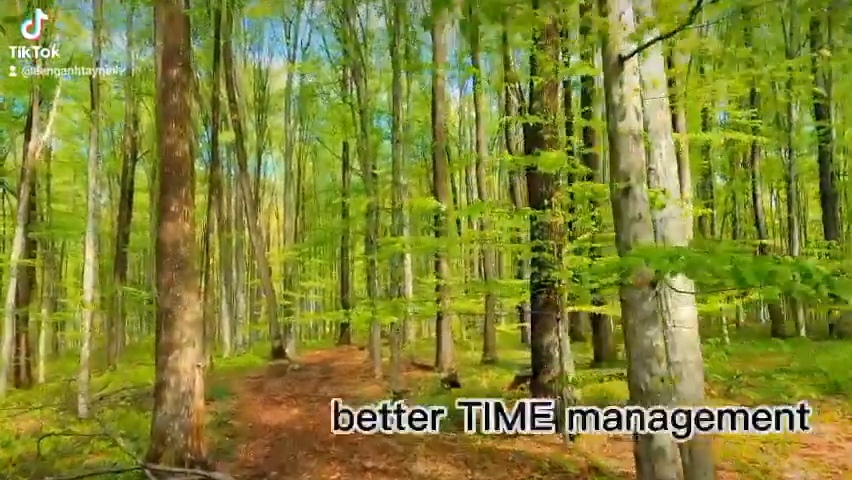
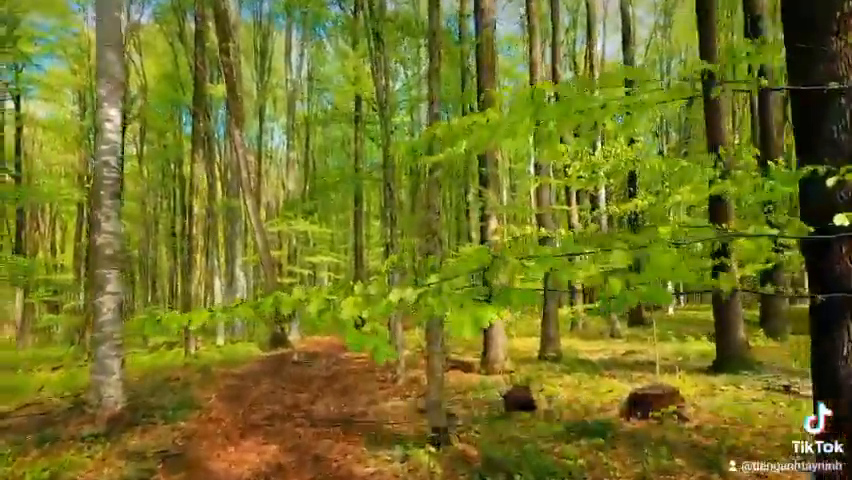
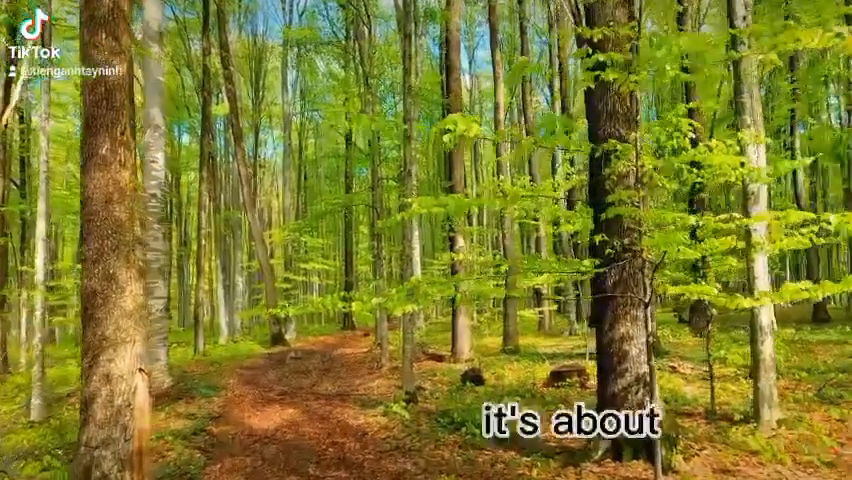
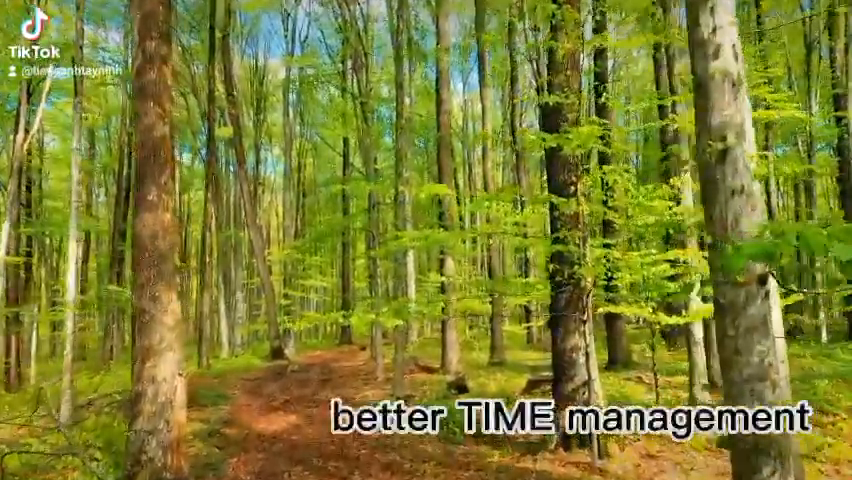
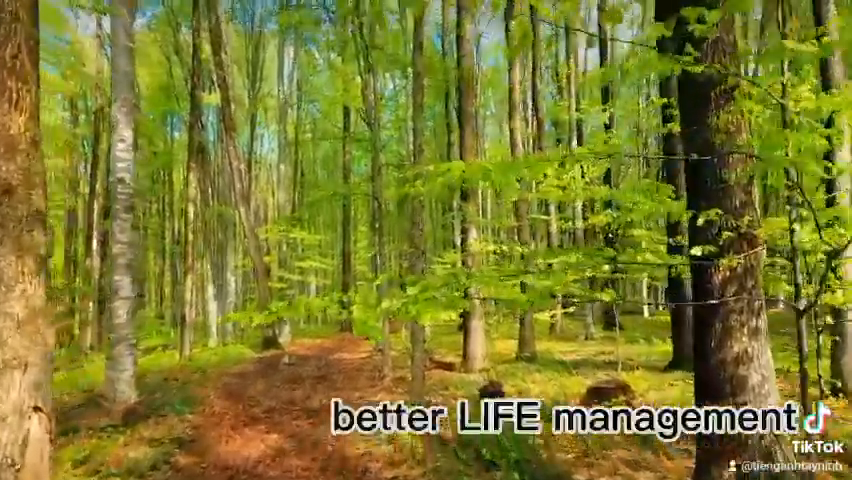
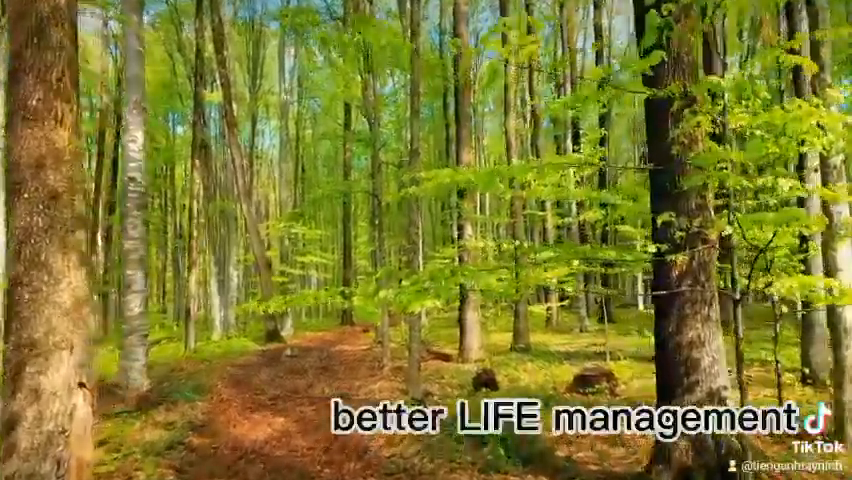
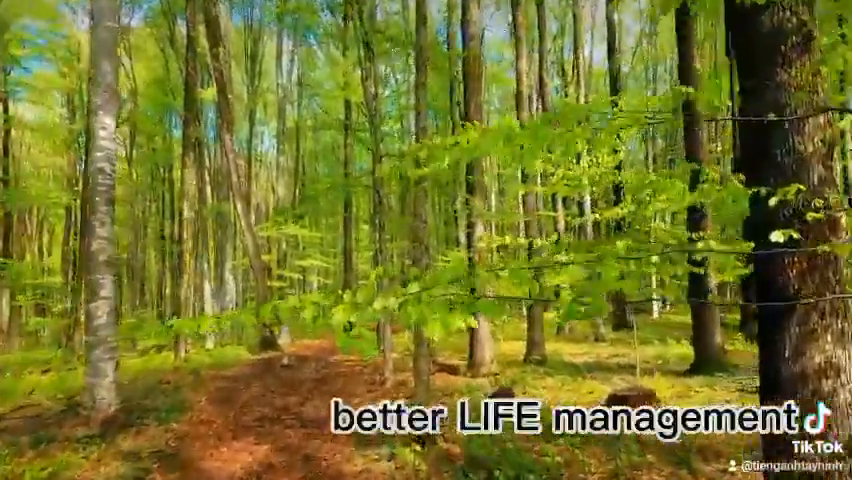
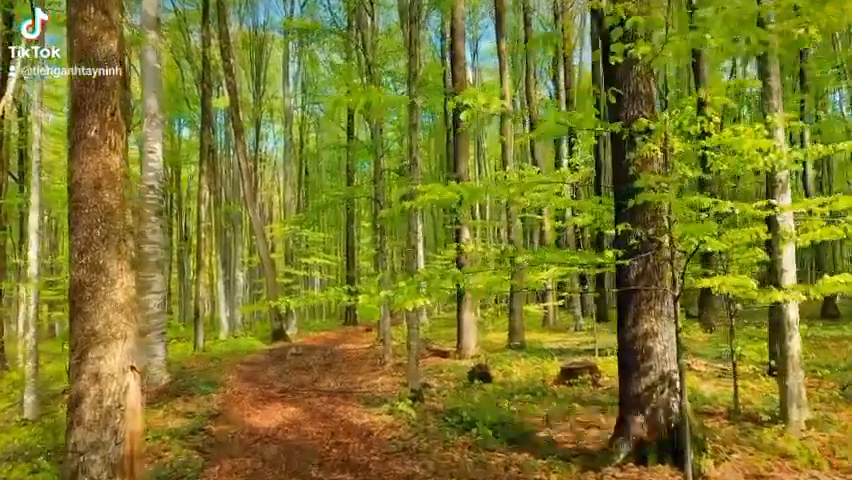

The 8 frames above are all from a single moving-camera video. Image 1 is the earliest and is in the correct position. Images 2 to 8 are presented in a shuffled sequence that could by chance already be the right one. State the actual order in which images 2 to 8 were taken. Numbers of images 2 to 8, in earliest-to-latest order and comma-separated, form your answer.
4, 3, 8, 6, 5, 7, 2
